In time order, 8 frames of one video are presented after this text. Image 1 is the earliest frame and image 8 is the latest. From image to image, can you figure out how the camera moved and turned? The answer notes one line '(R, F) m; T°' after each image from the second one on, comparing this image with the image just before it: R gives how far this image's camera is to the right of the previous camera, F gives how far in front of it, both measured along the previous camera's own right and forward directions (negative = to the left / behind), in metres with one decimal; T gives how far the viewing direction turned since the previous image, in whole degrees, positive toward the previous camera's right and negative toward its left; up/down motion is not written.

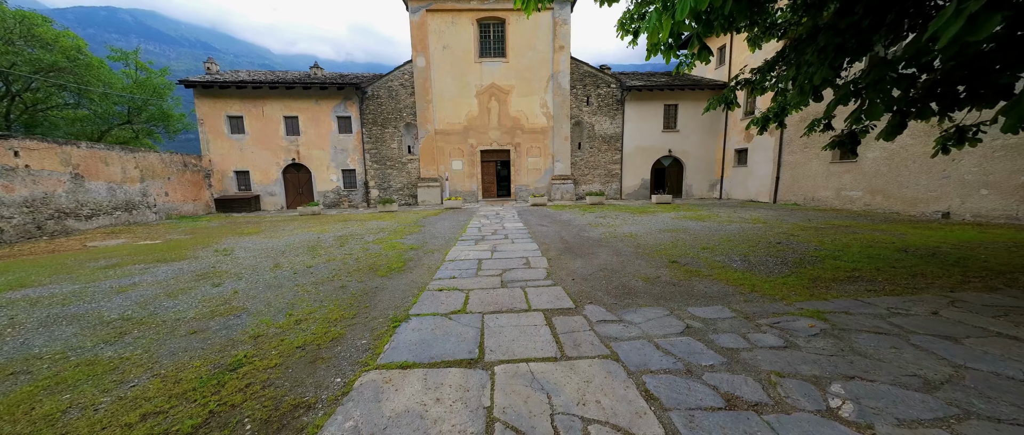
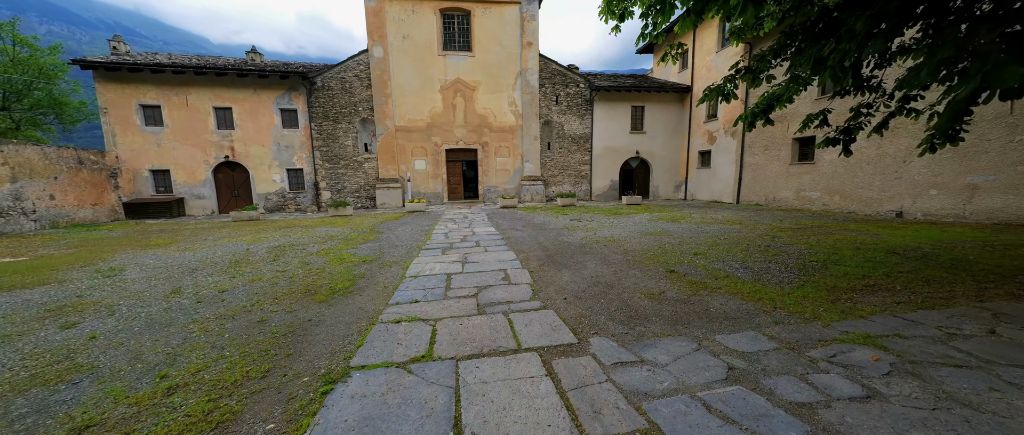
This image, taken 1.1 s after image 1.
(-0.1, +0.7) m; +6°
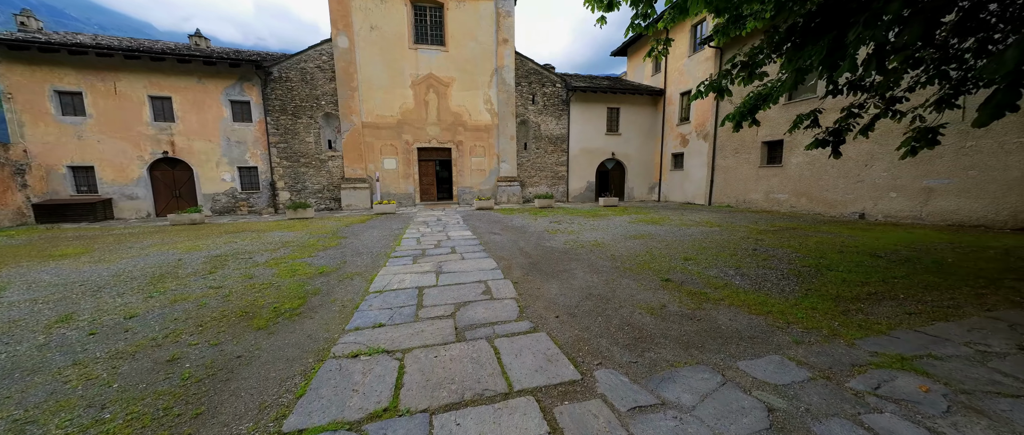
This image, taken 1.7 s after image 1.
(-0.1, +0.4) m; +5°
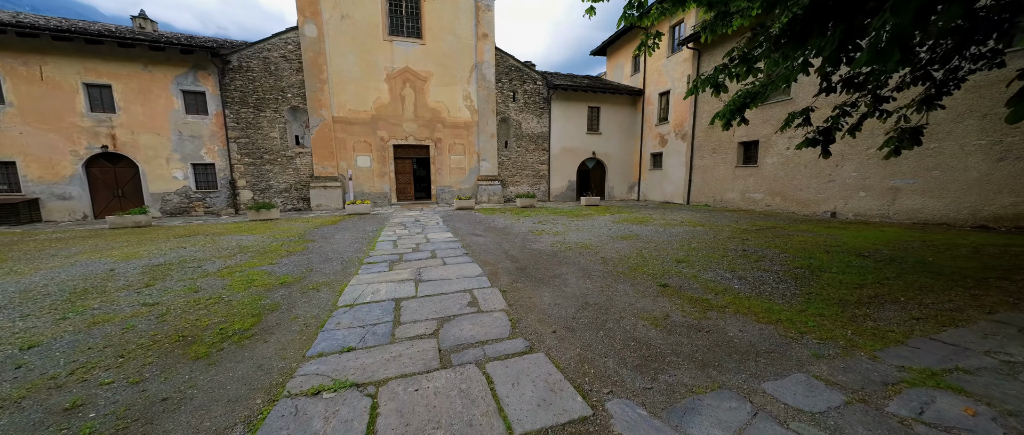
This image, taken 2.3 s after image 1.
(-0.1, +0.3) m; +4°
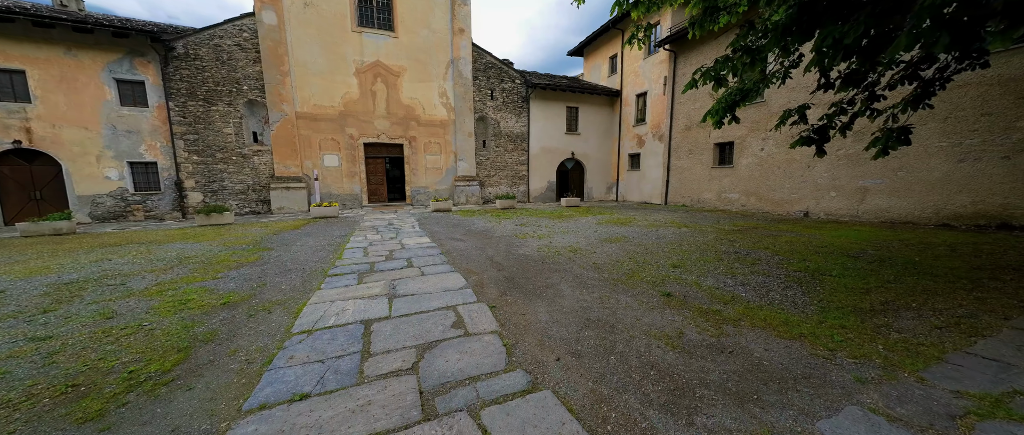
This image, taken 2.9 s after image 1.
(-0.1, +0.4) m; +4°
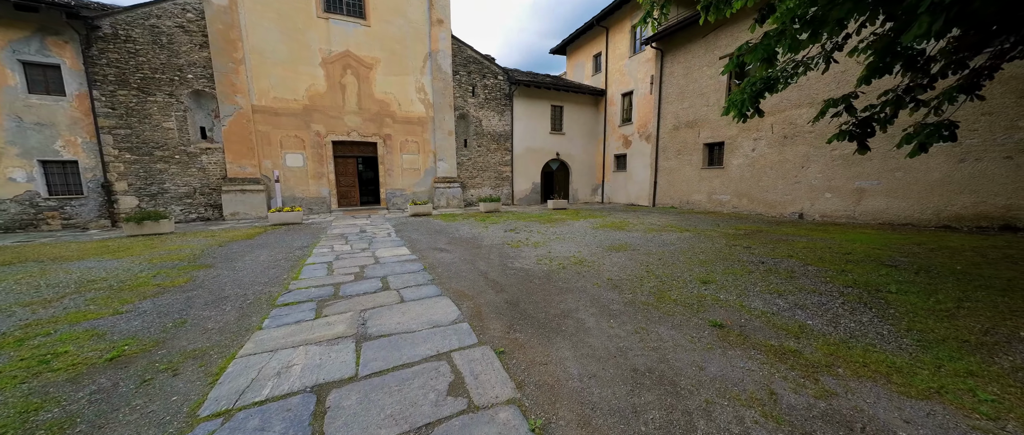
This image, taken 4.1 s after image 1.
(-0.2, +0.8) m; +4°
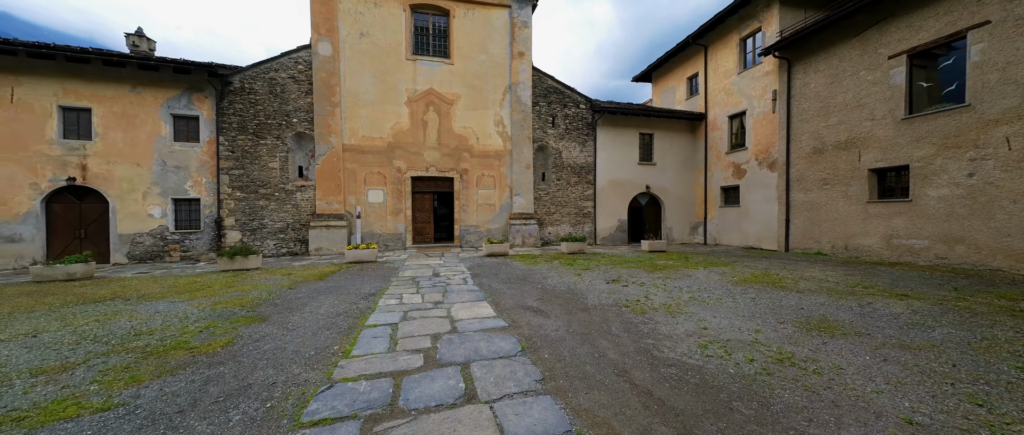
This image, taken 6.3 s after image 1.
(-0.7, +1.4) m; -12°
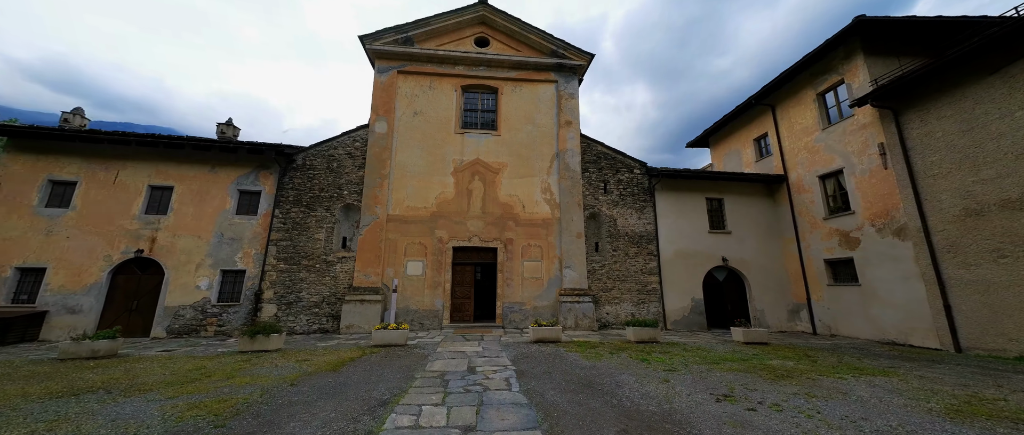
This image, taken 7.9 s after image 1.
(-0.2, +1.3) m; -8°
